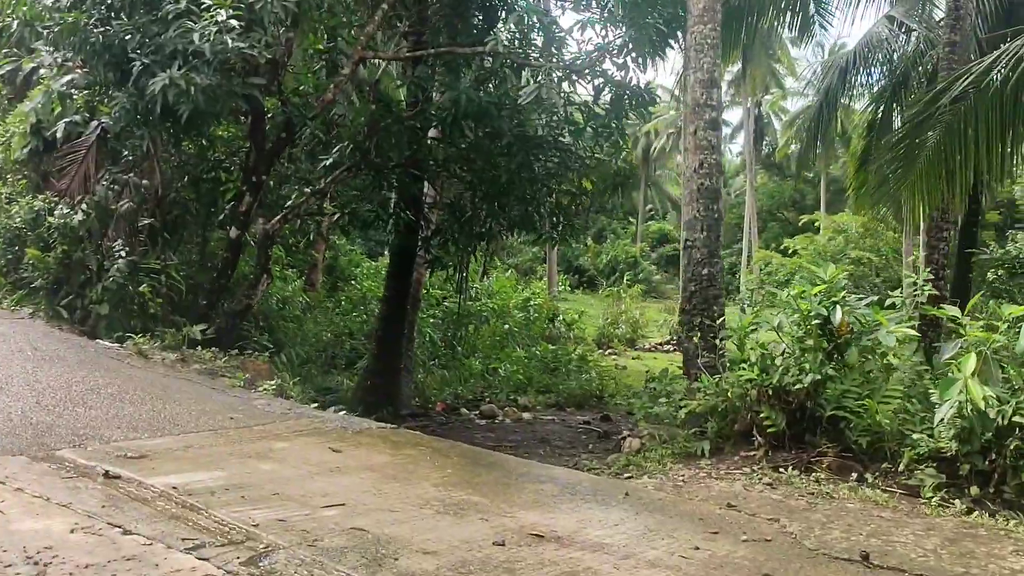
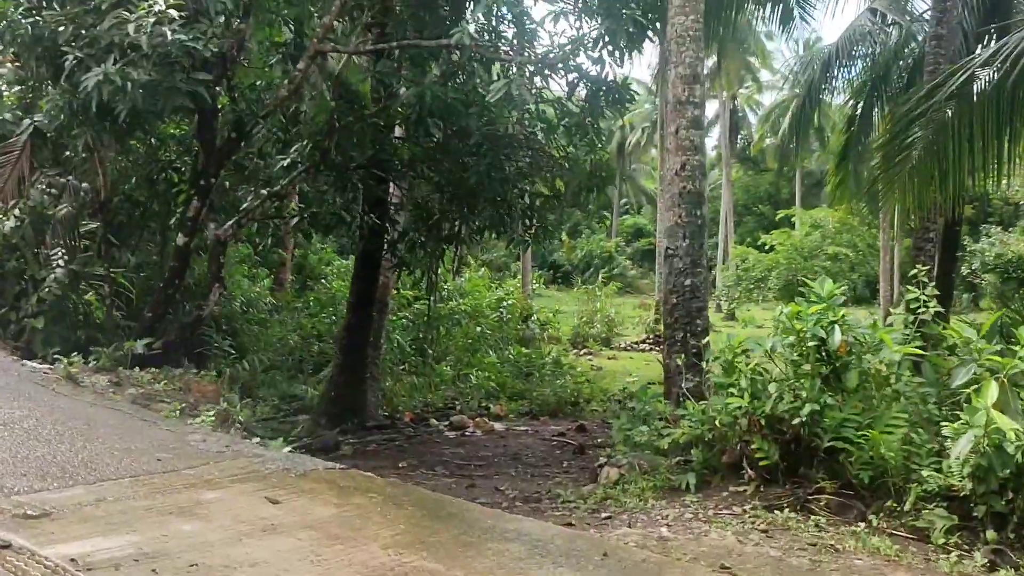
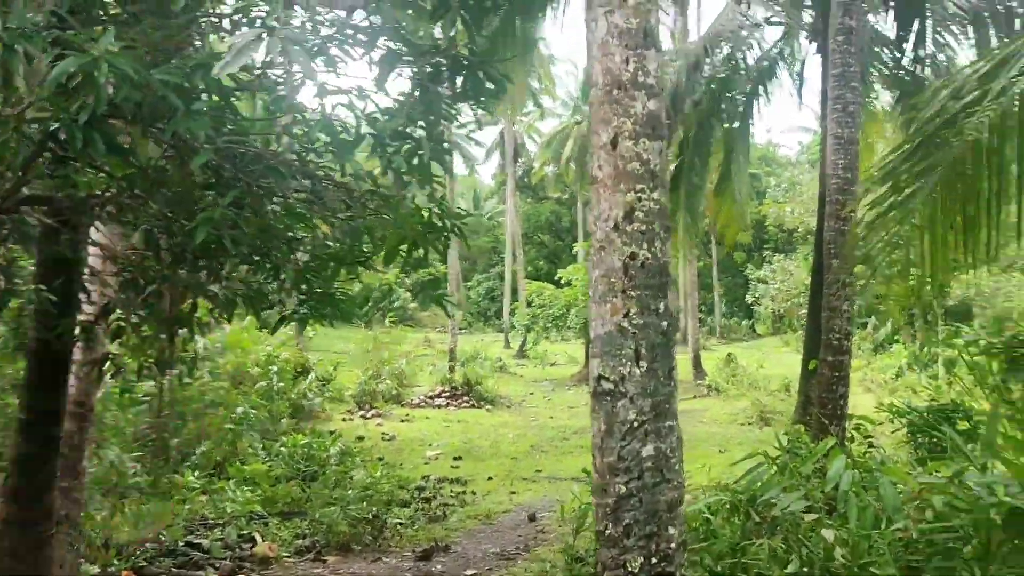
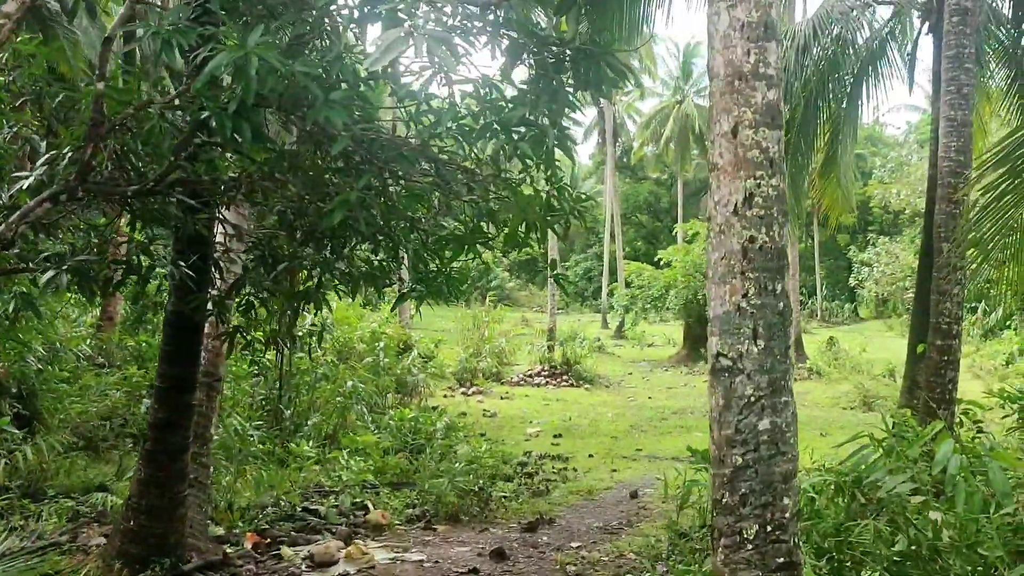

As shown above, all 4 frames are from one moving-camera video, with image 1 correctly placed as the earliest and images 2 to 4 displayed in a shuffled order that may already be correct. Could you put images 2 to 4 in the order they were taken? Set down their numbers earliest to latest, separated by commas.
2, 4, 3
